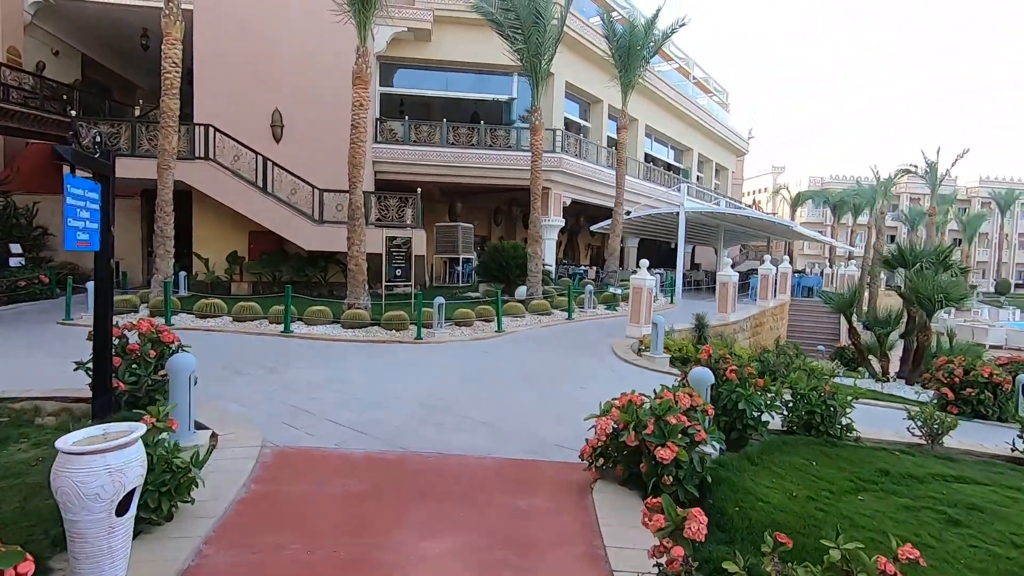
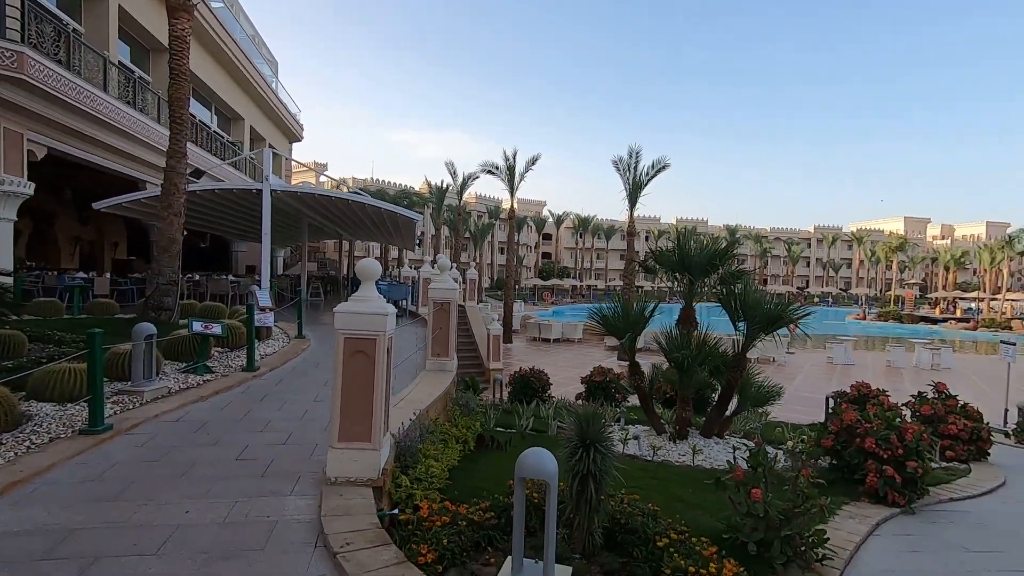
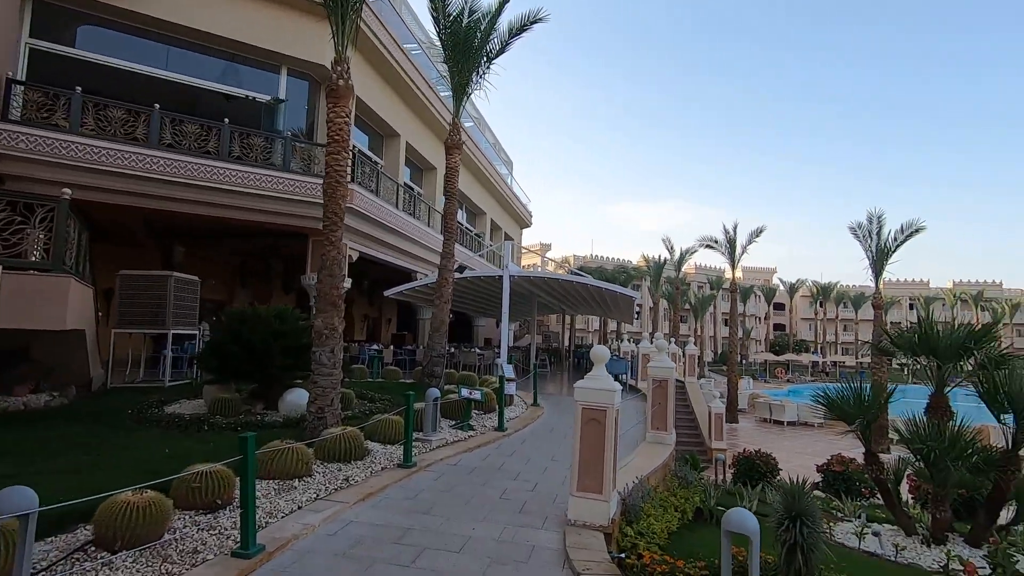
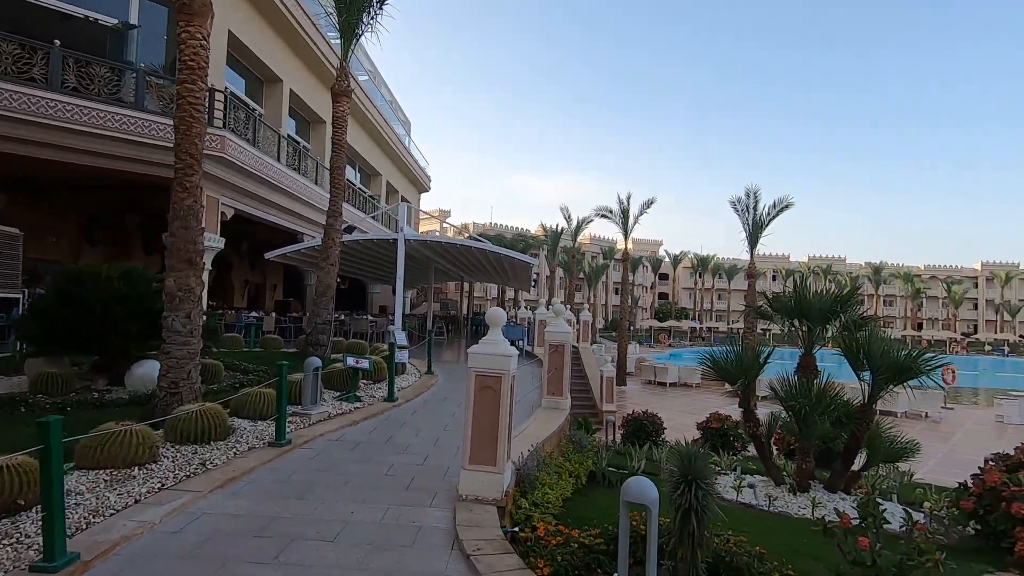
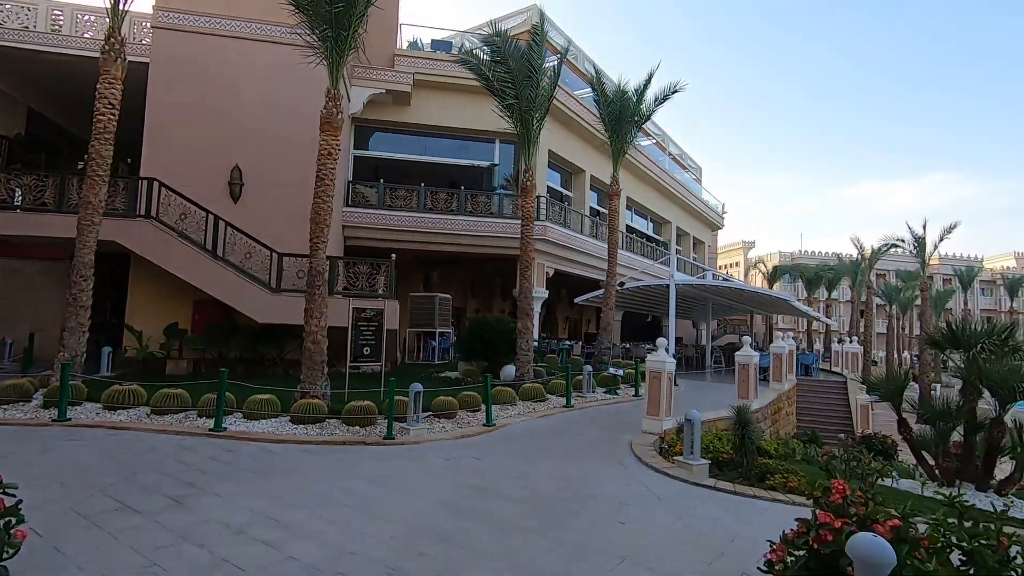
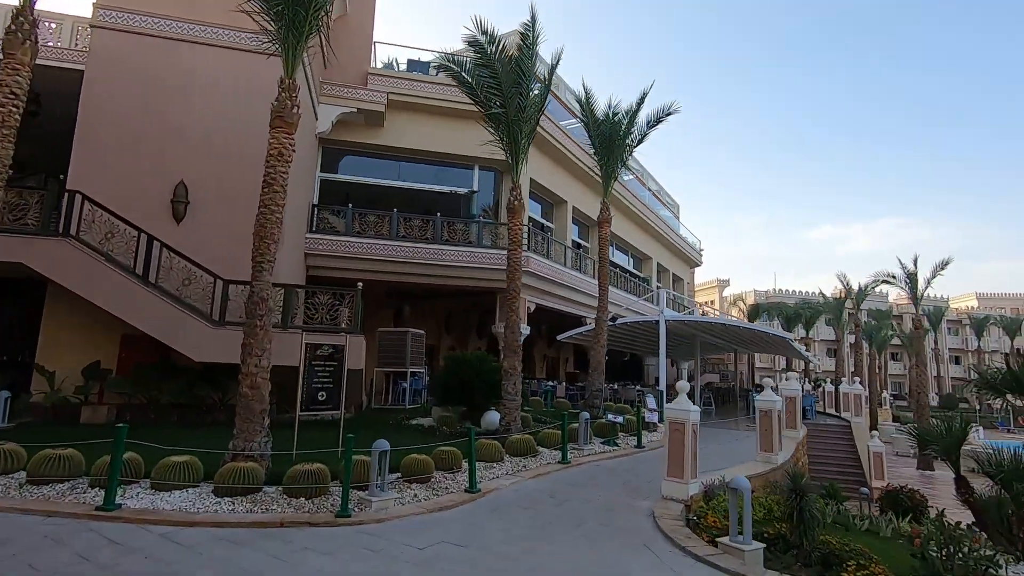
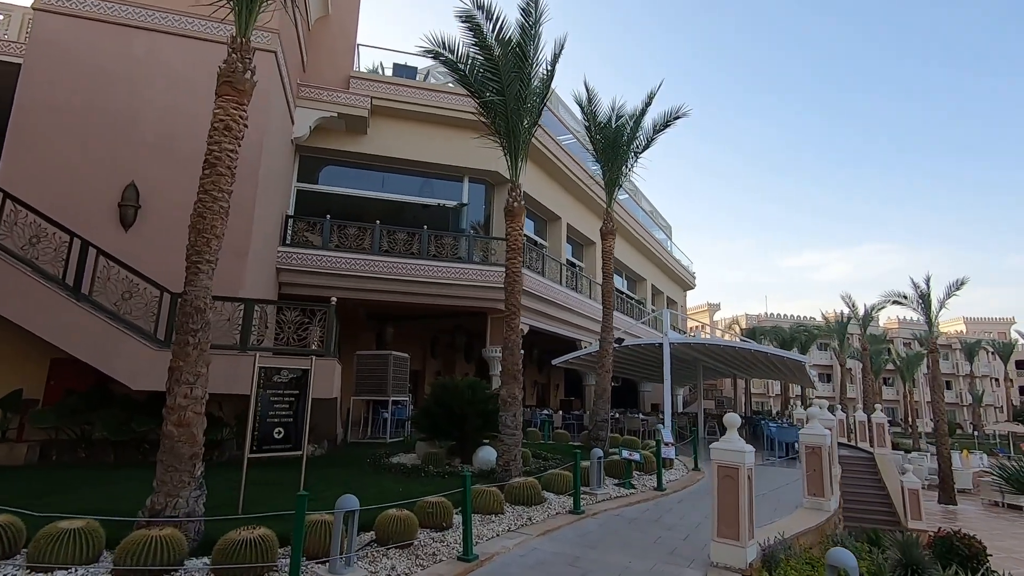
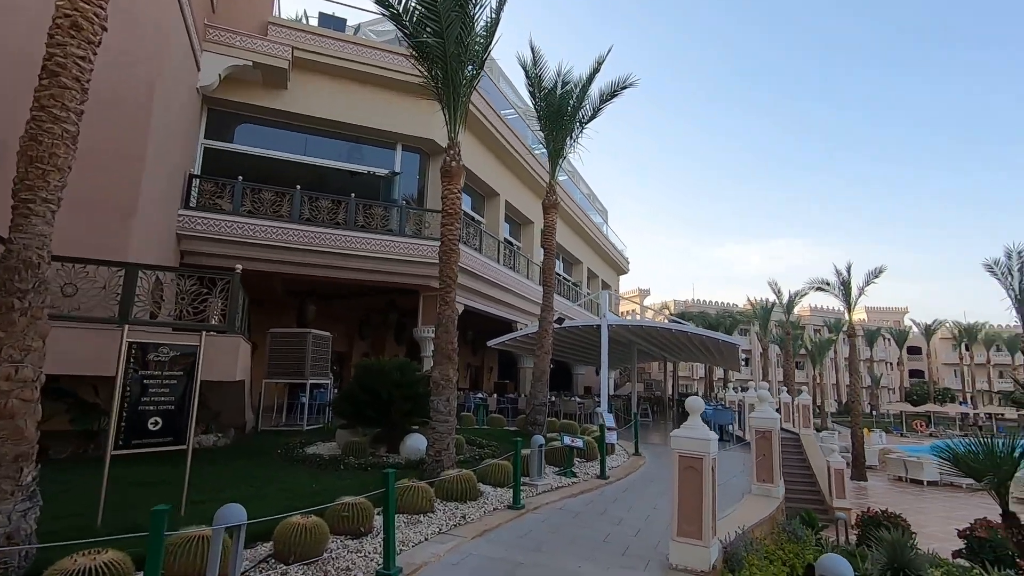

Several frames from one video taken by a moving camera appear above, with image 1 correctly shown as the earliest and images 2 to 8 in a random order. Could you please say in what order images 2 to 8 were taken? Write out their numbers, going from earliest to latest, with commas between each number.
5, 6, 7, 8, 3, 4, 2
